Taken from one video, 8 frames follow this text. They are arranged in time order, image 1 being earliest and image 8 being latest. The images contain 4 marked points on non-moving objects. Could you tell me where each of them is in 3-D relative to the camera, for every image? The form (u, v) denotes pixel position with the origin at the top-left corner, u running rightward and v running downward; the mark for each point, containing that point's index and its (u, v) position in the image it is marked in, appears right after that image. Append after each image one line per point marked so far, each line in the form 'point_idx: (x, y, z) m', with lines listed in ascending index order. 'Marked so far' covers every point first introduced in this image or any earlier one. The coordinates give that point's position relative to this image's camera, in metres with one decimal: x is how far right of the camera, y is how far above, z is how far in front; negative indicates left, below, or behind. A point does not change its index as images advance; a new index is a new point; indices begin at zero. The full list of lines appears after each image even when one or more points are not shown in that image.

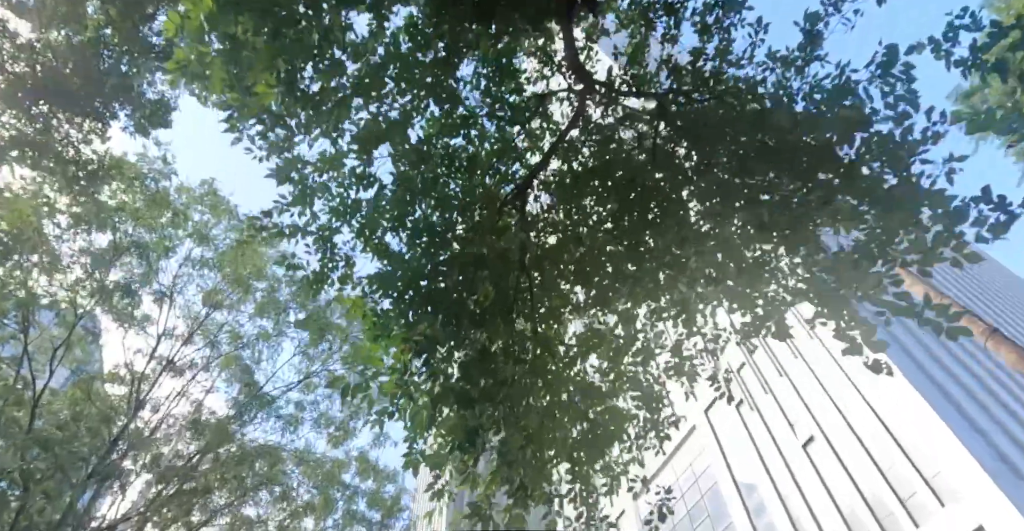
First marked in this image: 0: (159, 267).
0: (-7.4, 0.0, +11.7) m
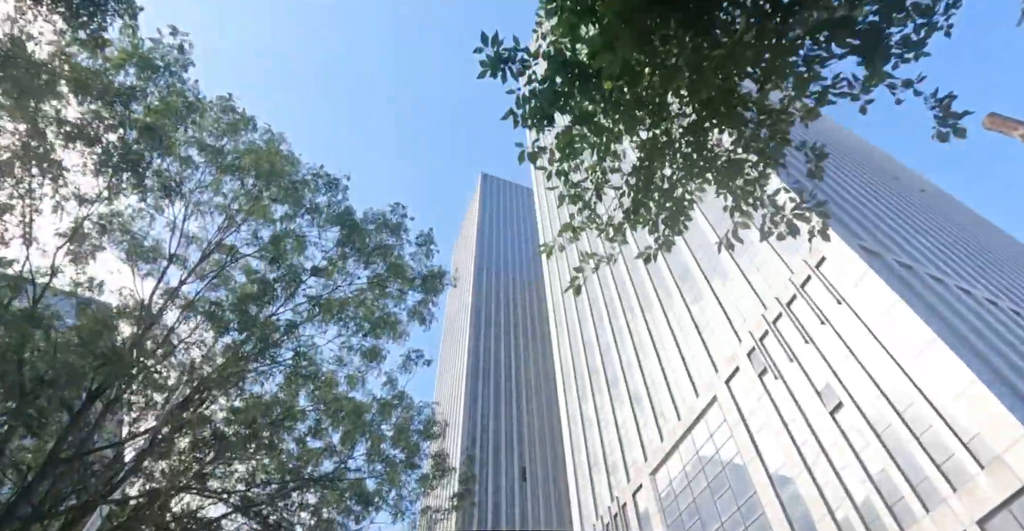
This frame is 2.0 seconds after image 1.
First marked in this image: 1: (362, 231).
0: (-6.7, +1.6, +11.0) m
1: (-2.7, +0.7, +10.0) m
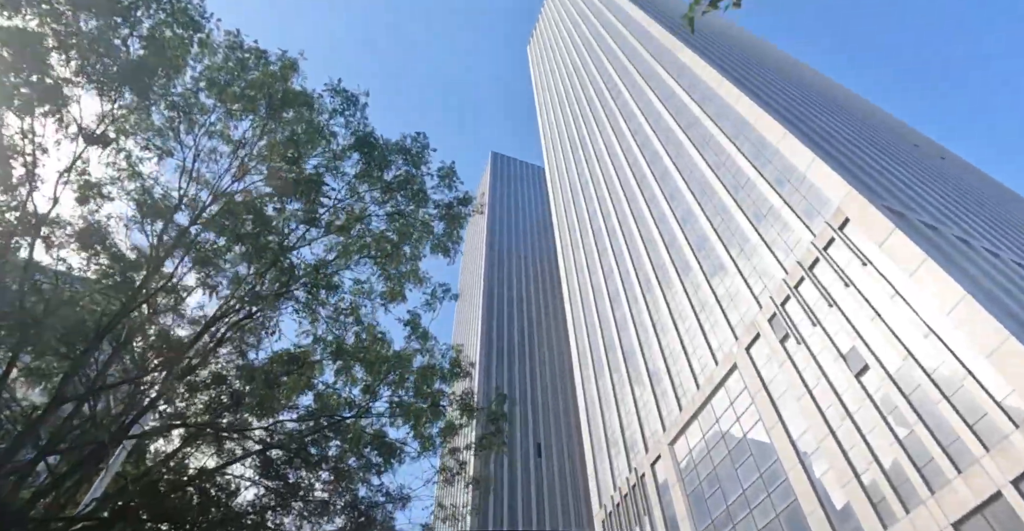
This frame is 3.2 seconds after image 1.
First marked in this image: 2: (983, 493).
0: (-6.3, +2.7, +10.5) m
1: (-2.2, +1.8, +9.5) m
2: (+13.8, -6.7, +16.5) m
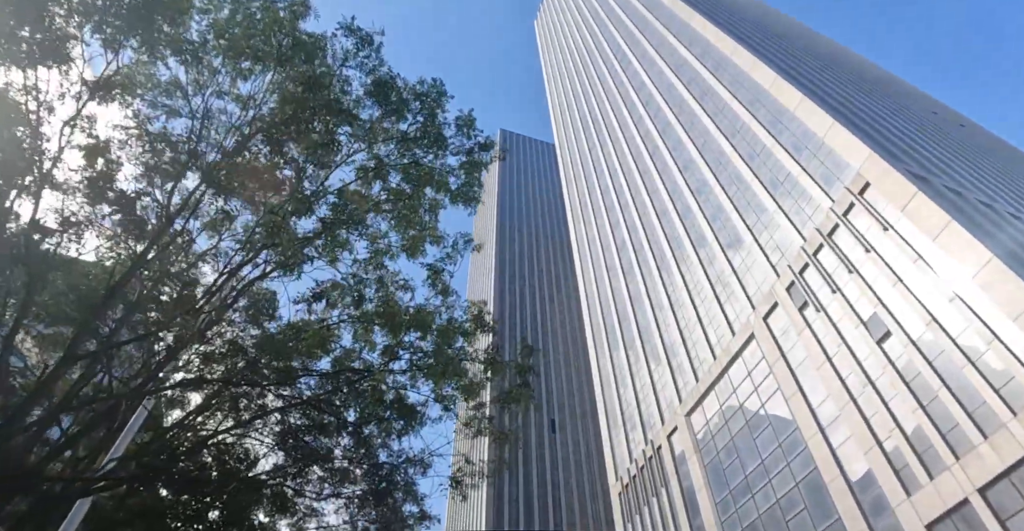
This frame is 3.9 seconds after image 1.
0: (-6.0, +3.4, +10.2) m
1: (-1.9, +2.5, +9.1) m
2: (+14.4, -5.5, +16.1) m
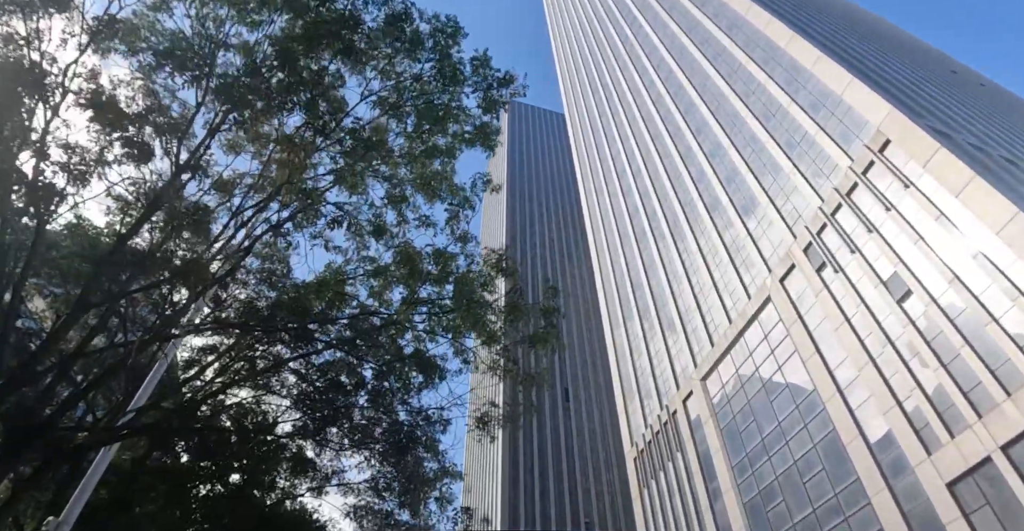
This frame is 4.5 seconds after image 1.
0: (-5.7, +4.2, +9.8) m
1: (-1.6, +3.4, +8.7) m
2: (+14.9, -4.1, +15.9) m
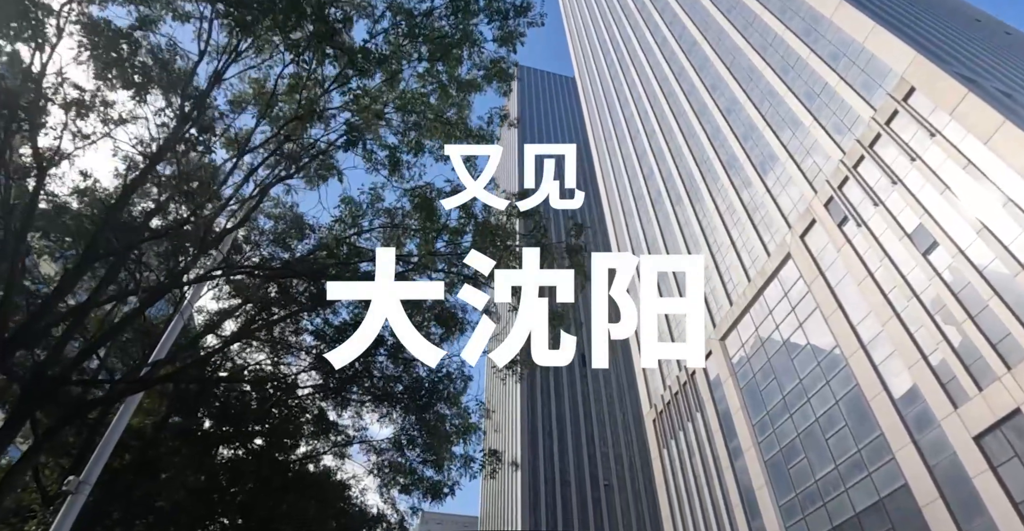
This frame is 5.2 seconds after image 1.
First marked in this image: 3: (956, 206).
0: (-5.5, +5.0, +9.4) m
1: (-1.4, +4.2, +8.3) m
2: (+15.4, -2.6, +15.4) m
3: (+15.6, +2.1, +19.6) m
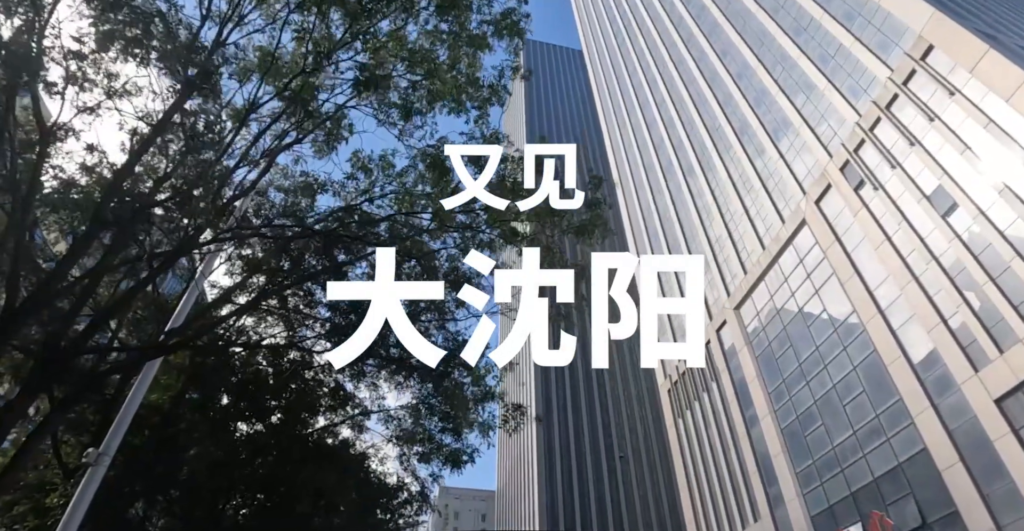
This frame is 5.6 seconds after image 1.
0: (-5.3, +5.5, +9.1) m
1: (-1.3, +4.8, +8.0) m
2: (+15.8, -1.3, +15.1) m
3: (+16.0, +3.4, +19.2) m
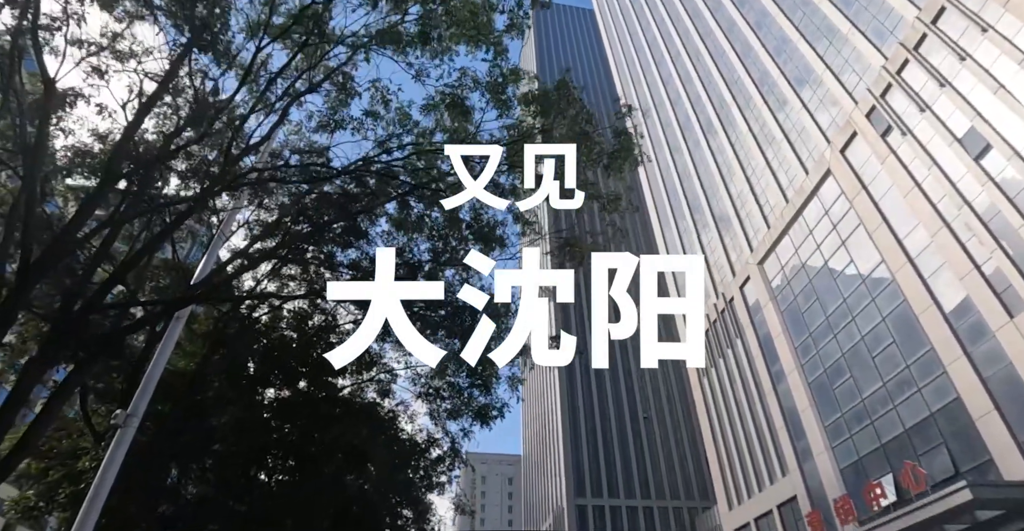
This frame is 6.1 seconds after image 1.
0: (-5.1, +6.1, +8.7) m
1: (-1.1, +5.5, +7.5) m
2: (+16.4, +0.4, +14.5) m
3: (+16.4, +5.3, +18.3) m
